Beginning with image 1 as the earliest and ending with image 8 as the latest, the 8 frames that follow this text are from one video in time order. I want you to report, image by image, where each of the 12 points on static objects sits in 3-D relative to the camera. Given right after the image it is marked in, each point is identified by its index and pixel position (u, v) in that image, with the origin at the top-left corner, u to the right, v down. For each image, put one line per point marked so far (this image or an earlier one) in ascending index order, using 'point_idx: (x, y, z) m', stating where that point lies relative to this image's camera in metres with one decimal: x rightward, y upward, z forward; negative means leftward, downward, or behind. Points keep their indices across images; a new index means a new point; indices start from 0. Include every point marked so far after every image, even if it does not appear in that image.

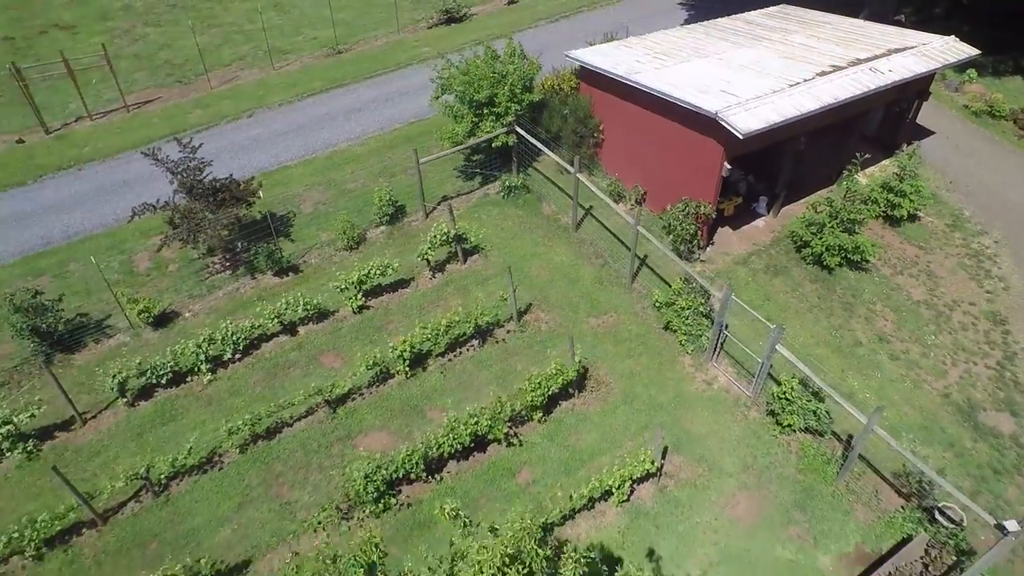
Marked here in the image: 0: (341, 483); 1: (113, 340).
0: (-2.9, -3.4, +11.6) m
1: (-8.5, -1.1, +14.0) m
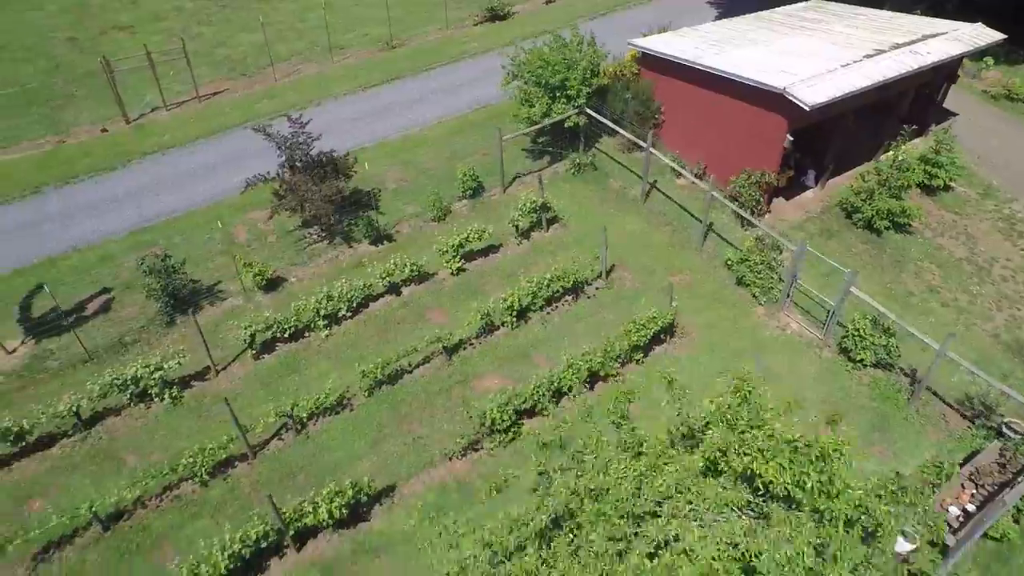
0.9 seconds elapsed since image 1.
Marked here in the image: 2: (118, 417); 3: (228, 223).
0: (-0.8, -2.5, +12.8) m
1: (-6.5, -0.3, +15.1) m
2: (-7.8, -2.5, +13.1) m
3: (-7.3, +1.7, +16.9) m
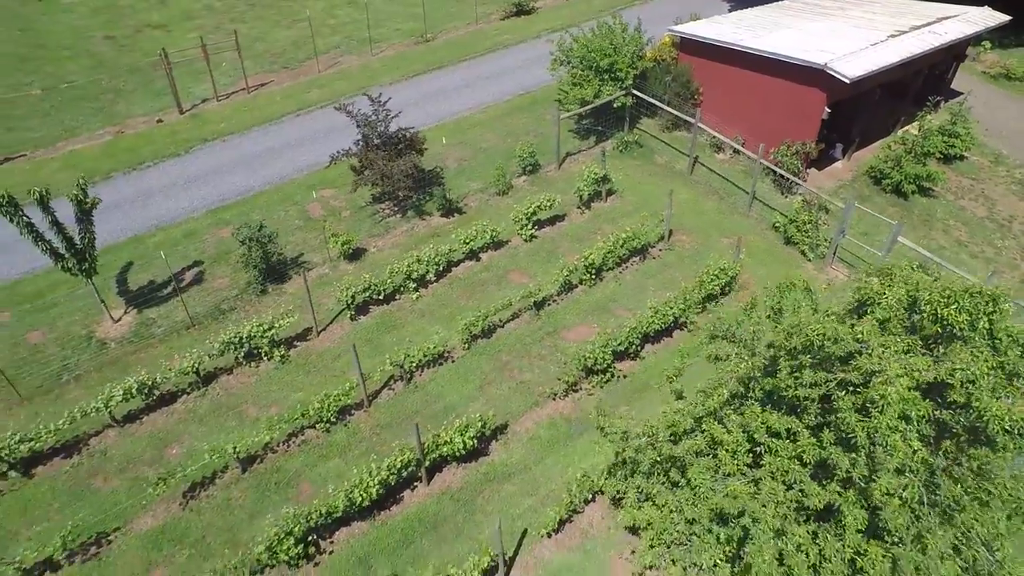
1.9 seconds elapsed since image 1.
0: (+1.0, -1.6, +13.9) m
1: (-4.8, +0.4, +16.0) m
2: (-5.9, -1.8, +13.9) m
3: (-5.7, +2.4, +17.8) m
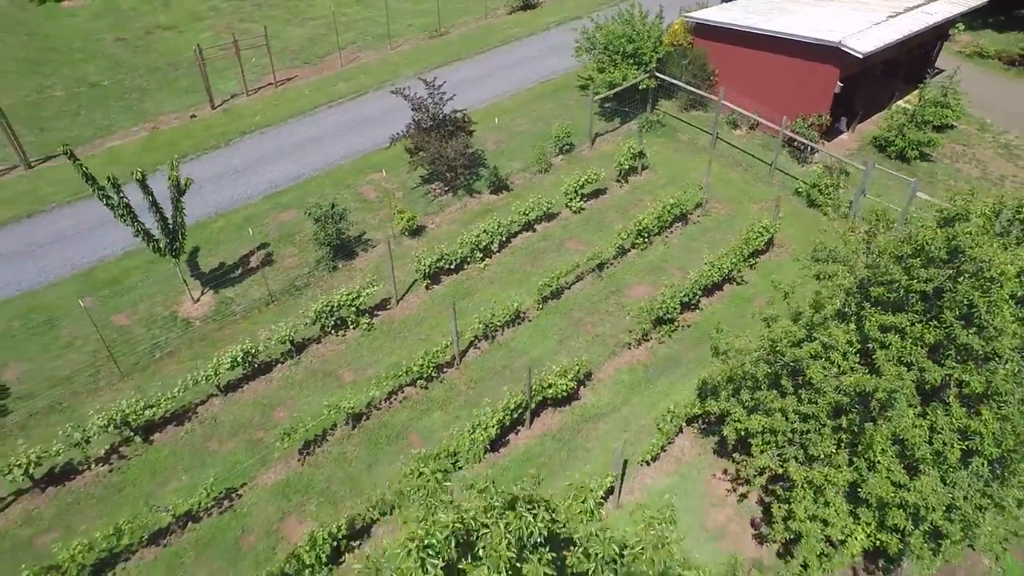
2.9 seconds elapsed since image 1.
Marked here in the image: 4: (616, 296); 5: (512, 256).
0: (+2.7, -0.7, +15.1) m
1: (-3.3, +1.1, +16.9) m
2: (-4.2, -1.2, +14.7) m
3: (-4.4, +2.9, +18.6) m
4: (+2.4, -0.2, +15.6) m
5: (0.0, +0.8, +16.7) m
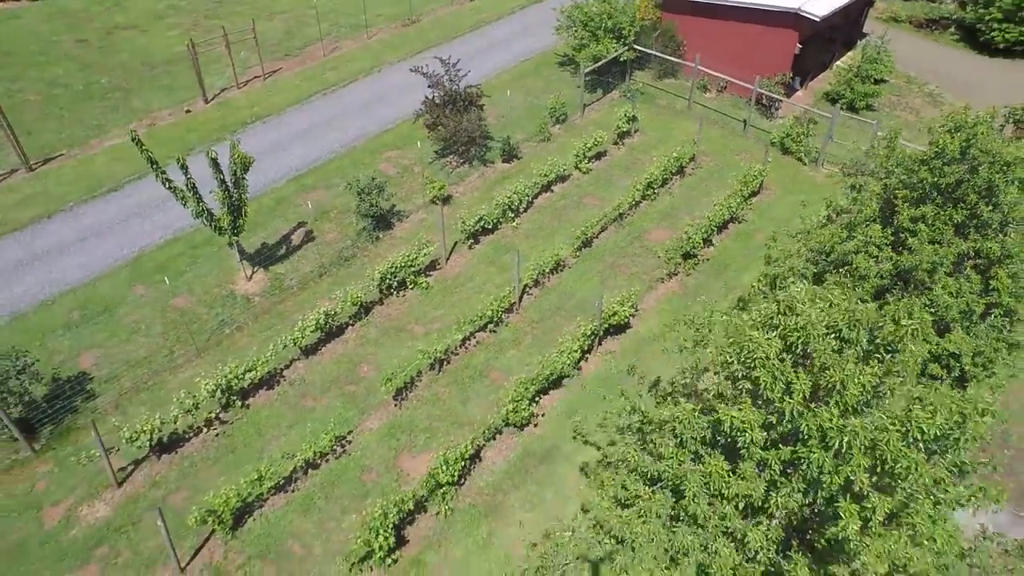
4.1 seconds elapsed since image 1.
0: (+3.7, +0.7, +17.0) m
1: (-2.6, +1.9, +18.0) m
2: (-3.1, -0.4, +15.7) m
3: (-4.1, +3.7, +19.5) m
4: (+3.3, +1.3, +17.5) m
5: (+0.7, +2.0, +18.2) m
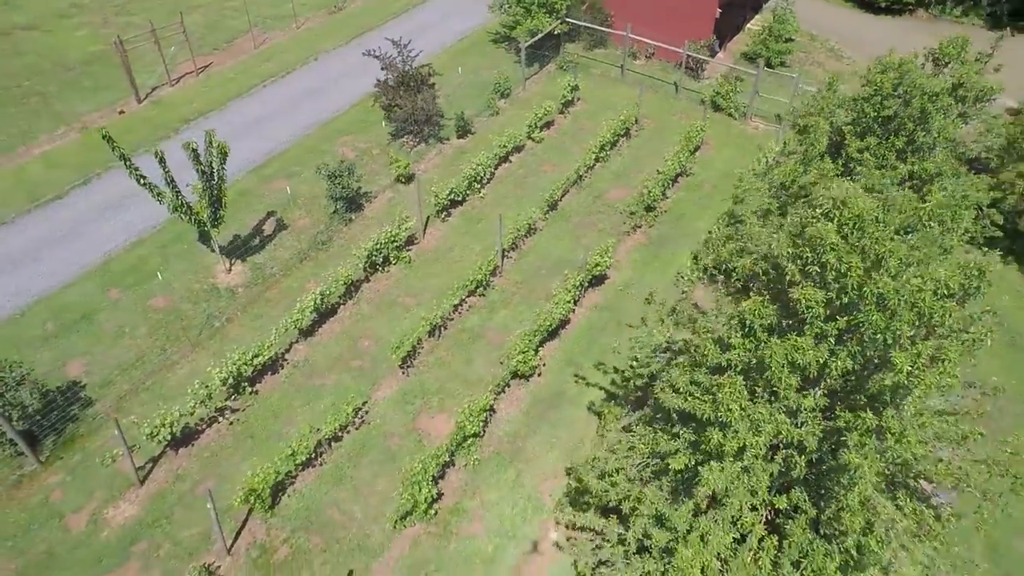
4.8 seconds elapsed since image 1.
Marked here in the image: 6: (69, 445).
0: (+2.9, +2.0, +18.1) m
1: (-3.6, +2.5, +18.3) m
2: (-3.4, +0.1, +16.1) m
3: (-5.4, +4.2, +19.6) m
4: (+2.5, +2.5, +18.6) m
5: (-0.3, +3.0, +19.0) m
6: (-8.6, -3.1, +12.9) m
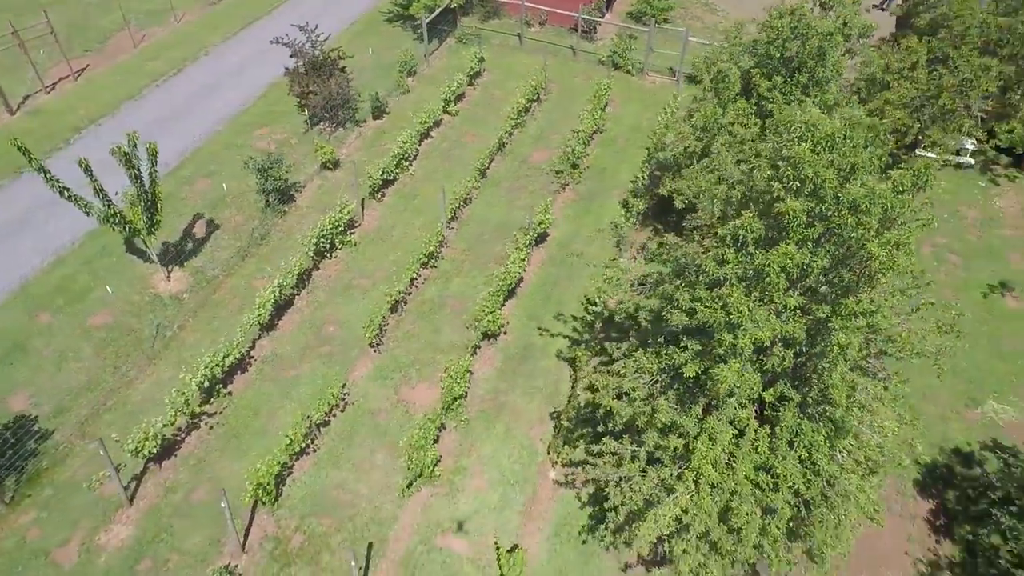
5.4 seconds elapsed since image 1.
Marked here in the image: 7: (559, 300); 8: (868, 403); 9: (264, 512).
0: (+1.0, +3.2, +19.0) m
1: (-5.4, +2.8, +18.1) m
2: (-4.6, +0.4, +16.0) m
3: (-7.7, +4.2, +19.0) m
4: (+0.4, +3.6, +19.3) m
5: (-2.4, +3.7, +19.2) m
6: (-8.7, -3.5, +12.1) m
7: (+1.1, -0.3, +15.8) m
8: (+4.8, -1.6, +8.9) m
9: (-4.5, -4.0, +11.8) m
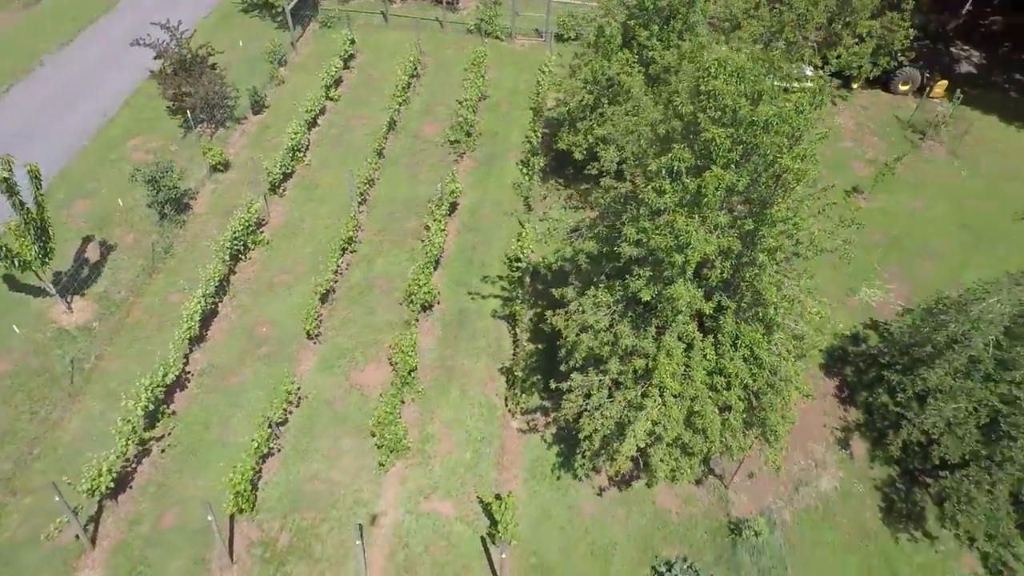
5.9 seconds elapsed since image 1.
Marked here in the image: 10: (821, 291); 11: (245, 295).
0: (-2.0, +4.1, +19.3) m
1: (-8.0, +2.6, +17.3) m
2: (-6.4, +0.3, +15.5) m
3: (-10.5, +3.6, +17.7) m
4: (-2.7, +4.4, +19.5) m
5: (-5.4, +4.0, +18.9) m
6: (-9.1, -4.3, +11.2) m
7: (-0.7, +0.6, +16.3) m
8: (+4.4, -0.2, +10.3) m
9: (-4.8, -4.1, +11.7) m
10: (+7.6, -0.1, +16.1) m
11: (-6.1, -0.1, +15.1) m
